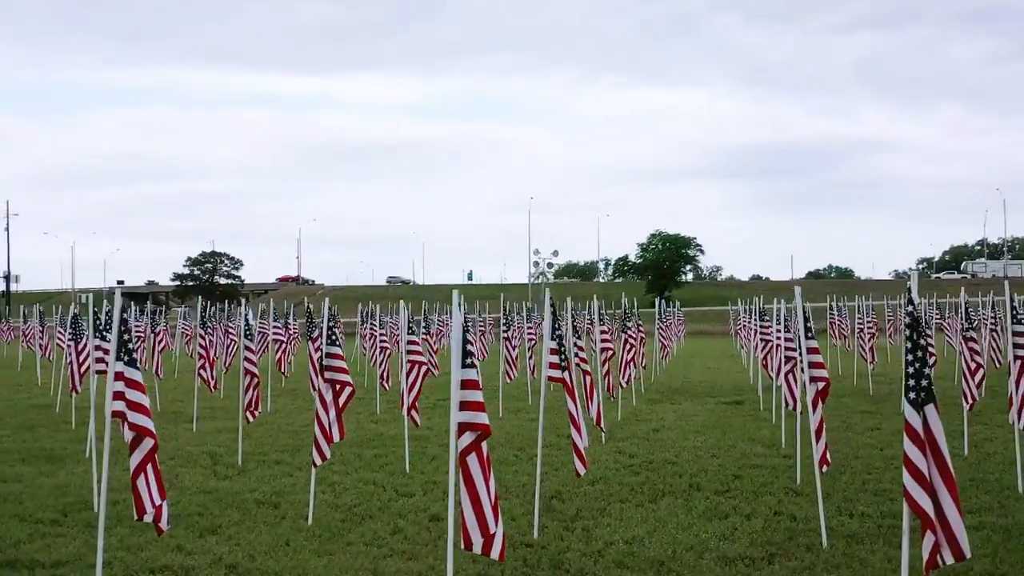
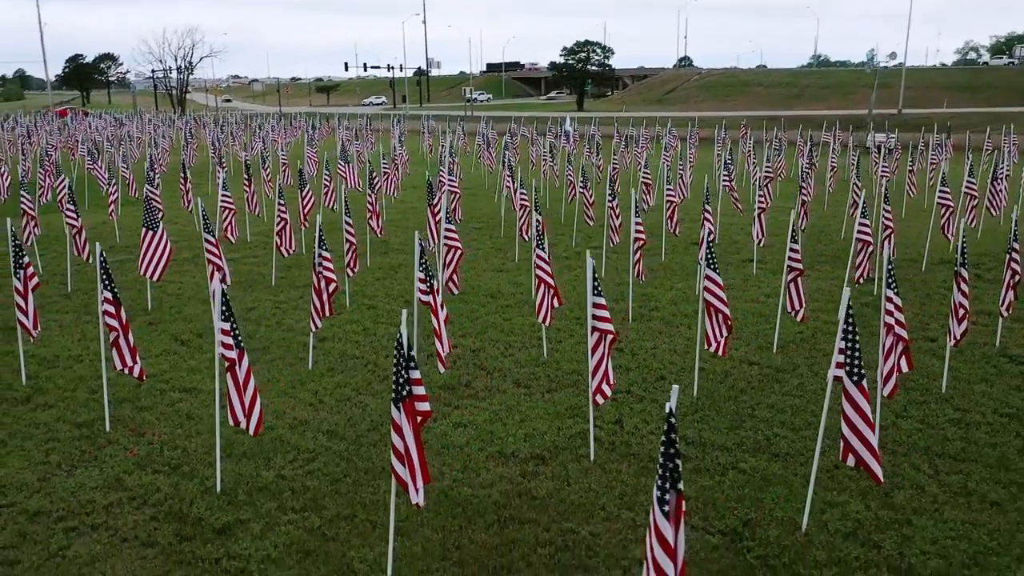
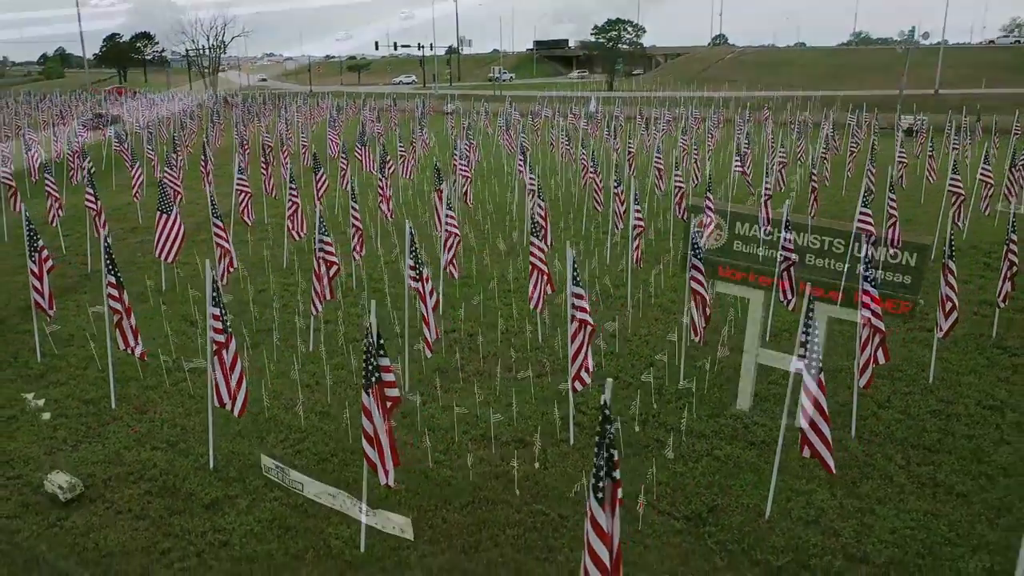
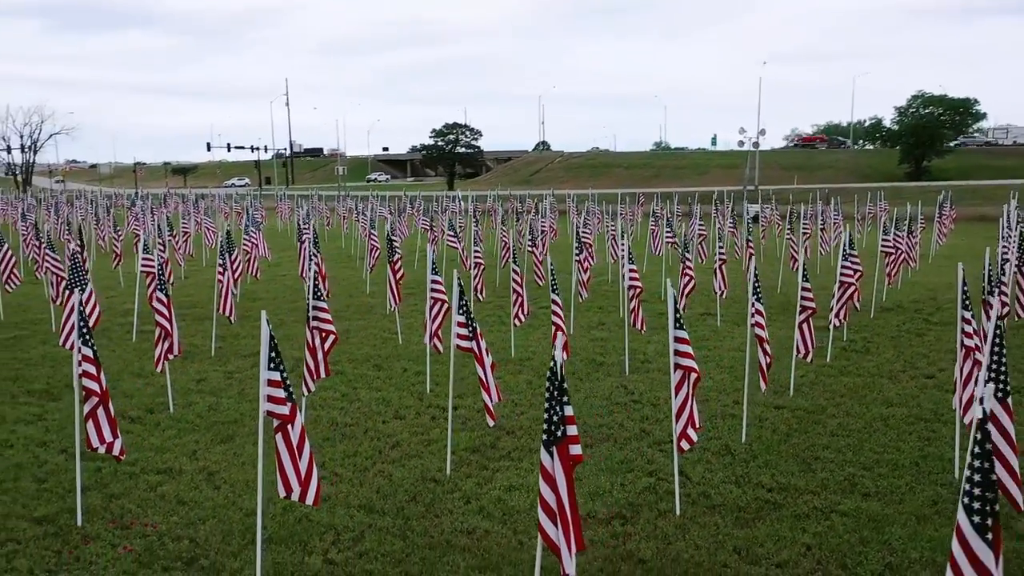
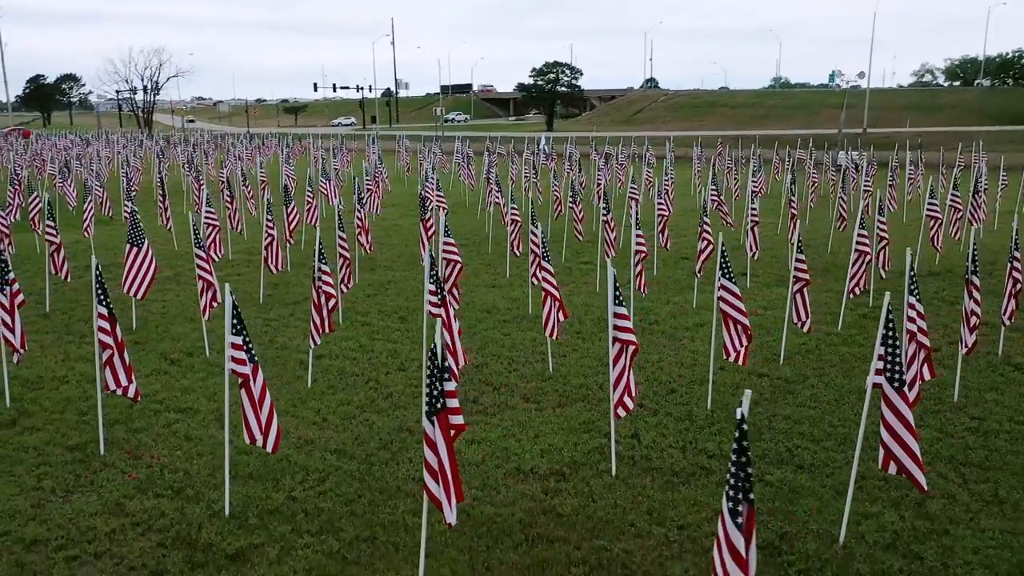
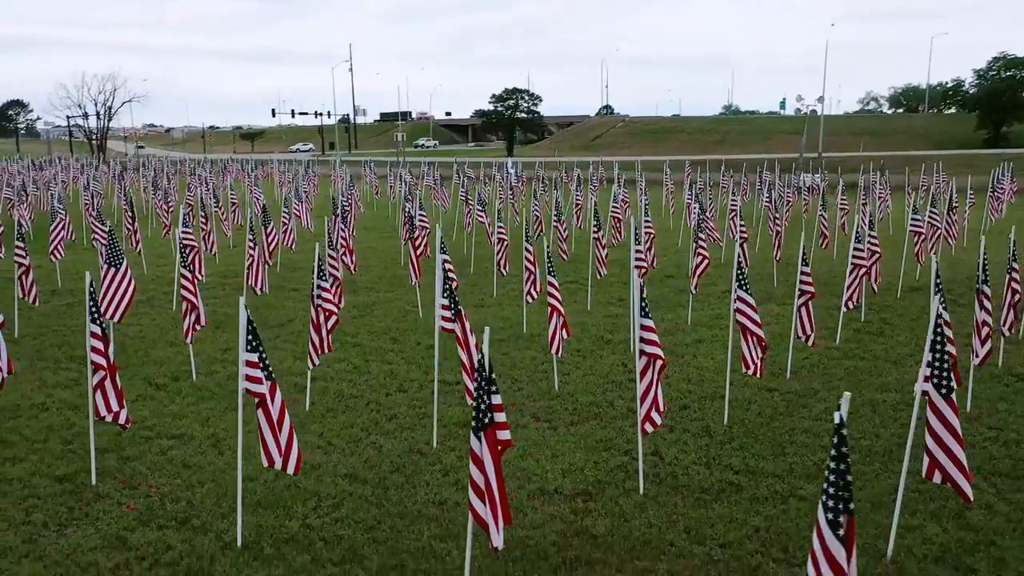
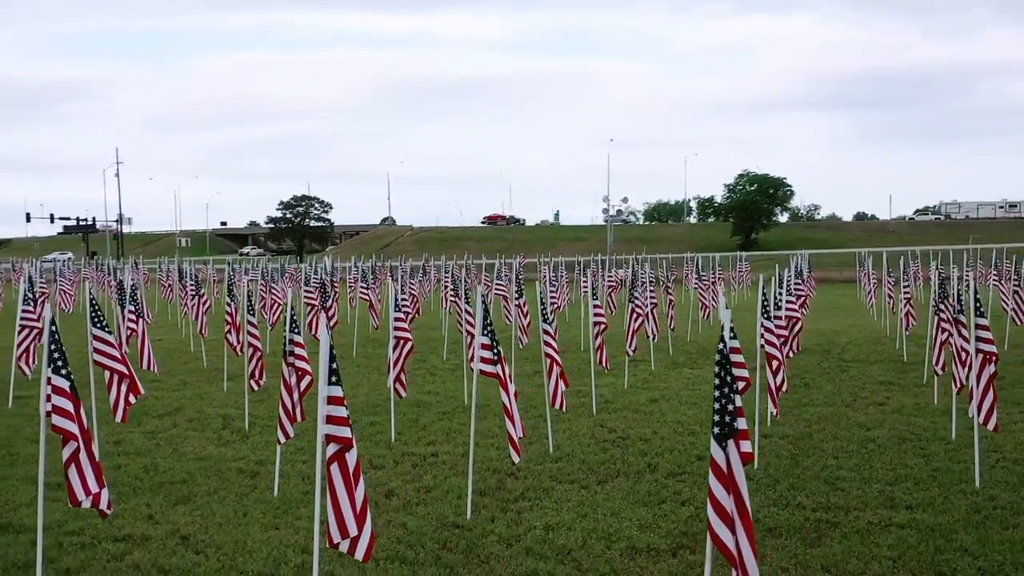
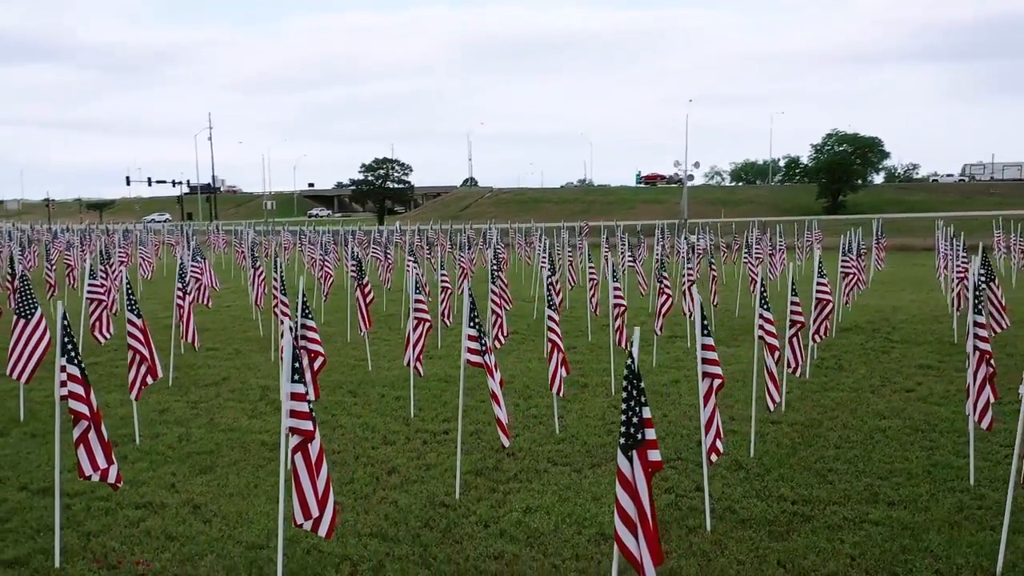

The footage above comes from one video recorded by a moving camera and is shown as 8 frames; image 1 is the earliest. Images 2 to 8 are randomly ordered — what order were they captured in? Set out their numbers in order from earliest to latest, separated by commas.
7, 8, 4, 6, 5, 2, 3
